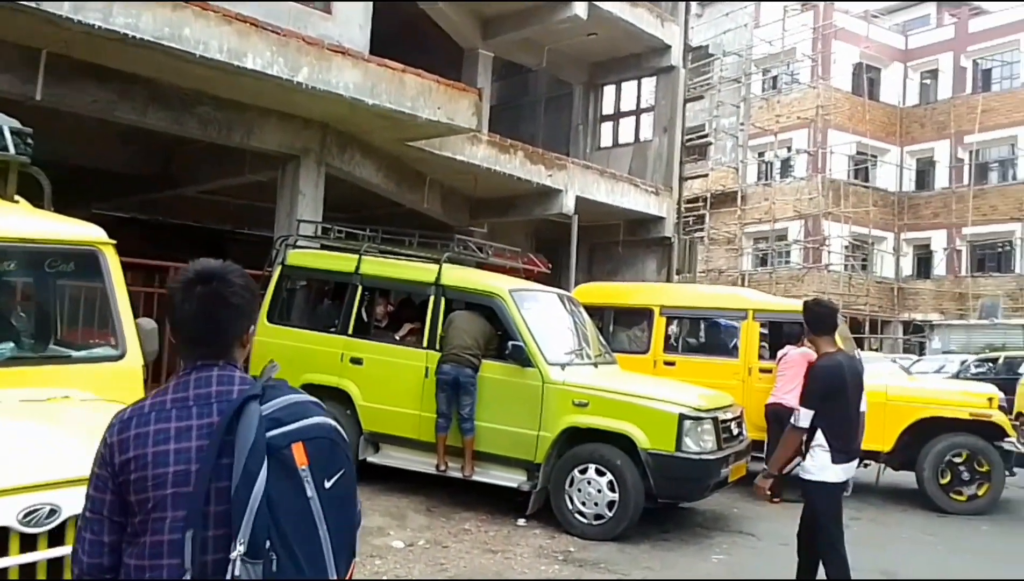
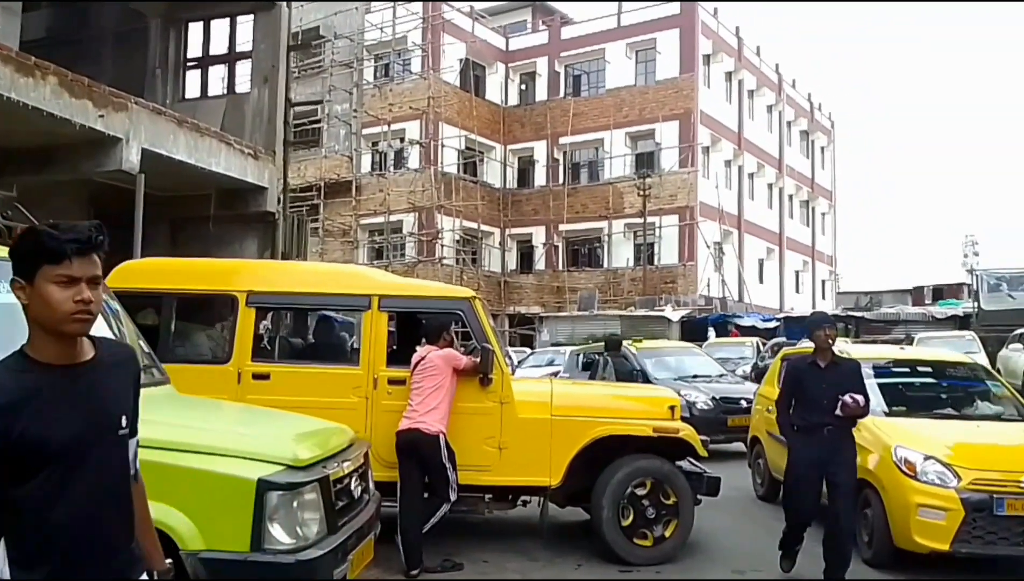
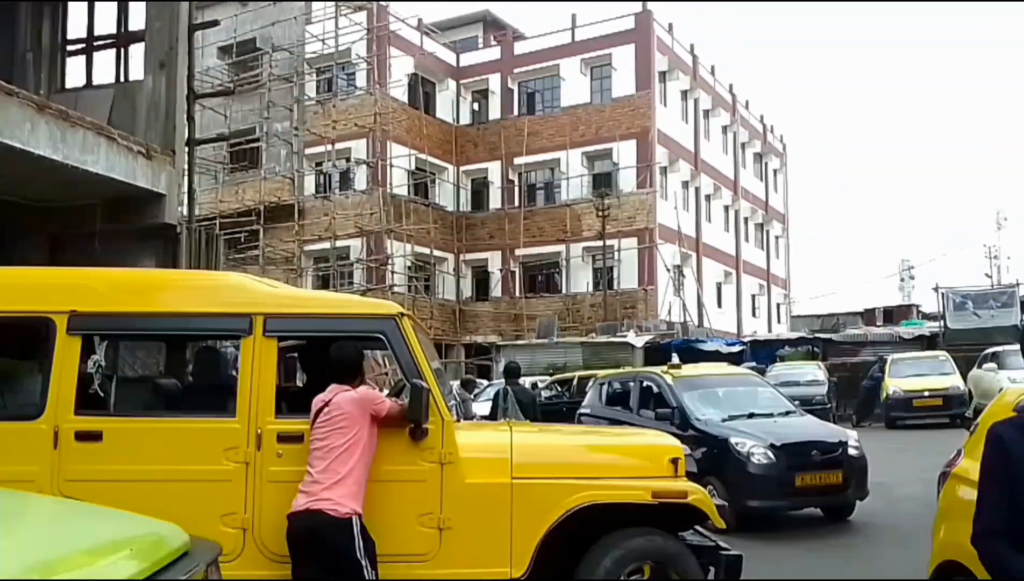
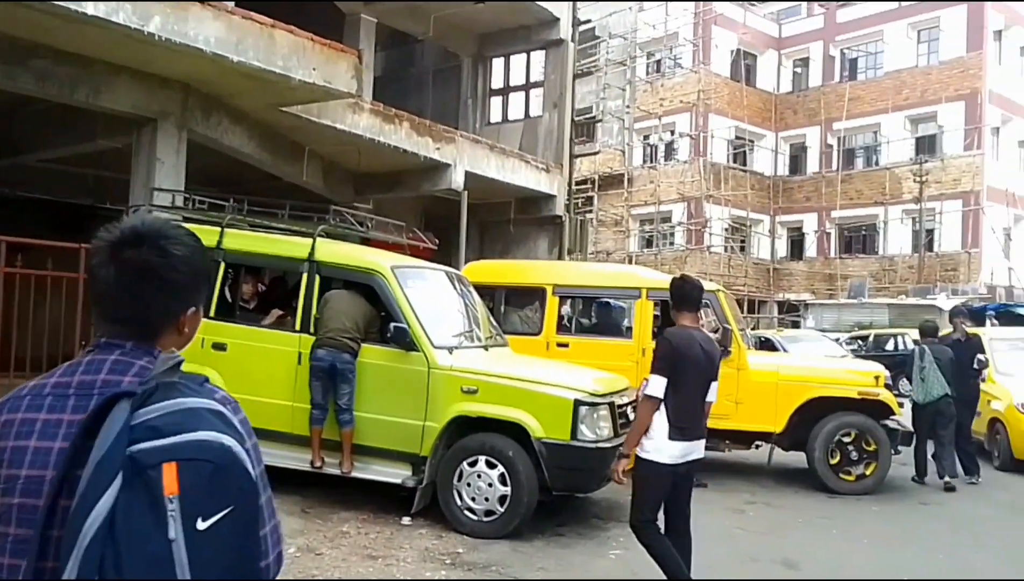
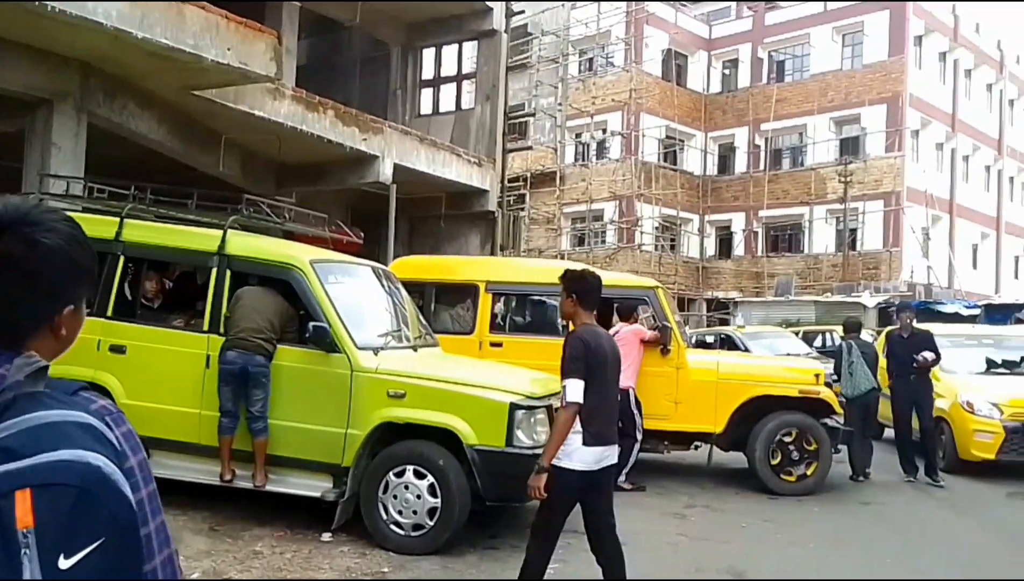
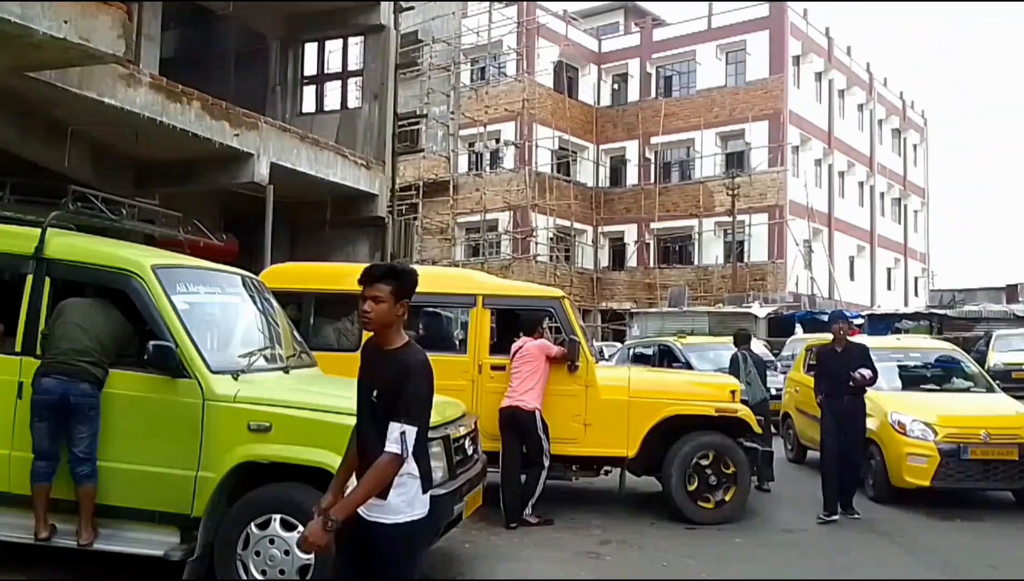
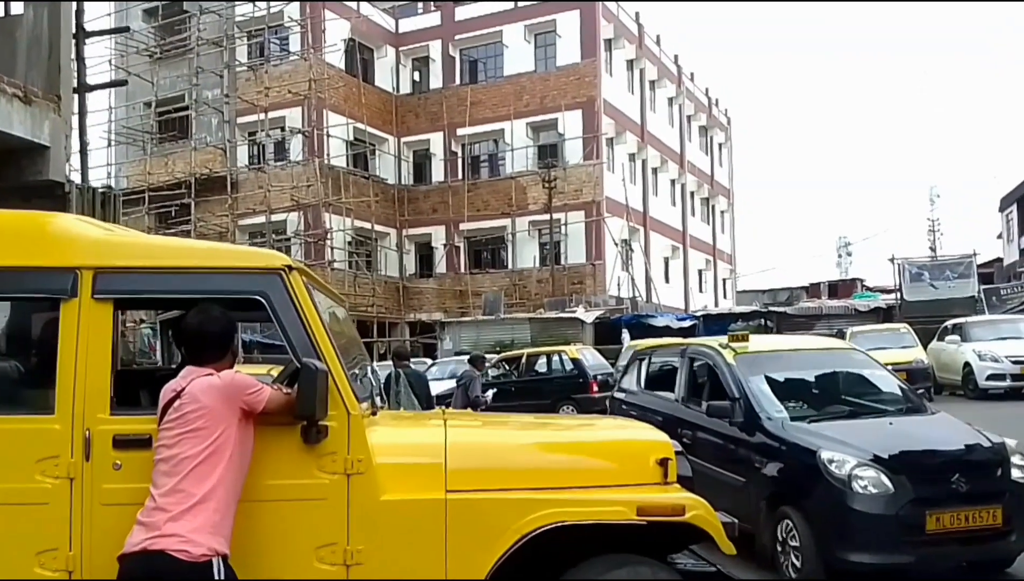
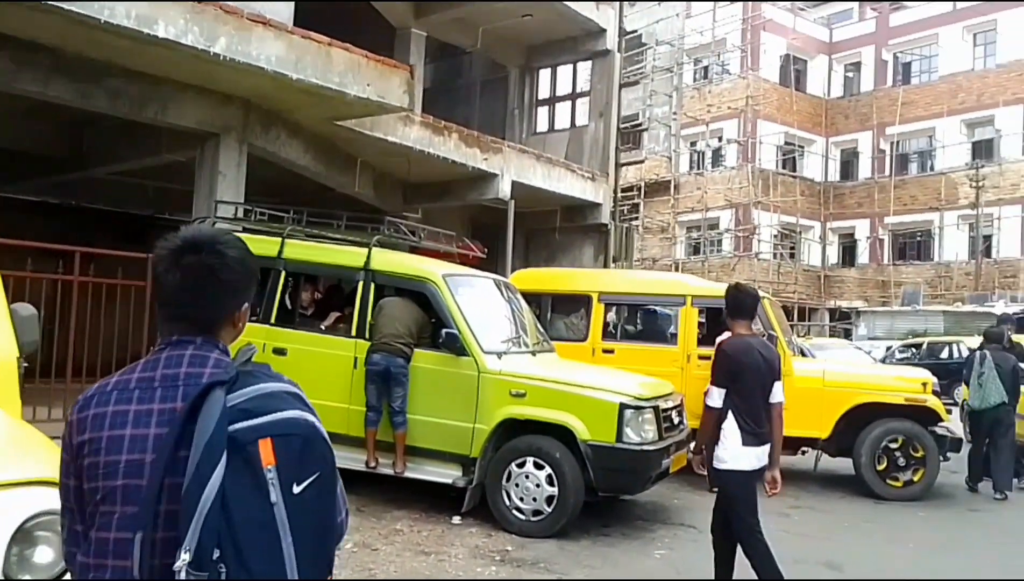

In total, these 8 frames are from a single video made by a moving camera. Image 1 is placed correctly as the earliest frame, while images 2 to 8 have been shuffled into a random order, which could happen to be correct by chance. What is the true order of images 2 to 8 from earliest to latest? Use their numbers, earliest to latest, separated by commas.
8, 4, 5, 6, 2, 3, 7
